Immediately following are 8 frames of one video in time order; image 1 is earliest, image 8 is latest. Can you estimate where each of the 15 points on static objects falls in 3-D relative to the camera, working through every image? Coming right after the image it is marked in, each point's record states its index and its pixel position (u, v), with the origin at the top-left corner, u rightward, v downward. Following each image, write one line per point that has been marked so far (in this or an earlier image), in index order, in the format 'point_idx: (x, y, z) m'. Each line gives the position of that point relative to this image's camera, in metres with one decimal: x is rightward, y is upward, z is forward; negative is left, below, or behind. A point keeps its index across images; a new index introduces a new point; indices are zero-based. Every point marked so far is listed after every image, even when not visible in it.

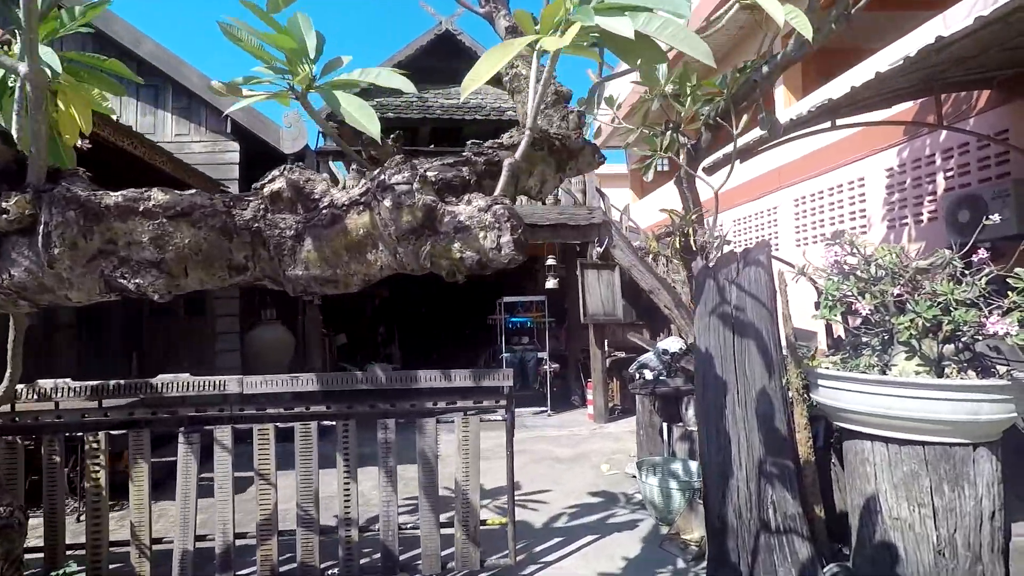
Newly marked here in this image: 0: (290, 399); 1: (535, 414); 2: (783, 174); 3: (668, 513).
0: (-1.1, -0.6, +2.9) m
1: (+0.3, -1.6, +7.3) m
2: (+4.0, +1.6, +8.2) m
3: (+1.0, -1.4, +3.6) m
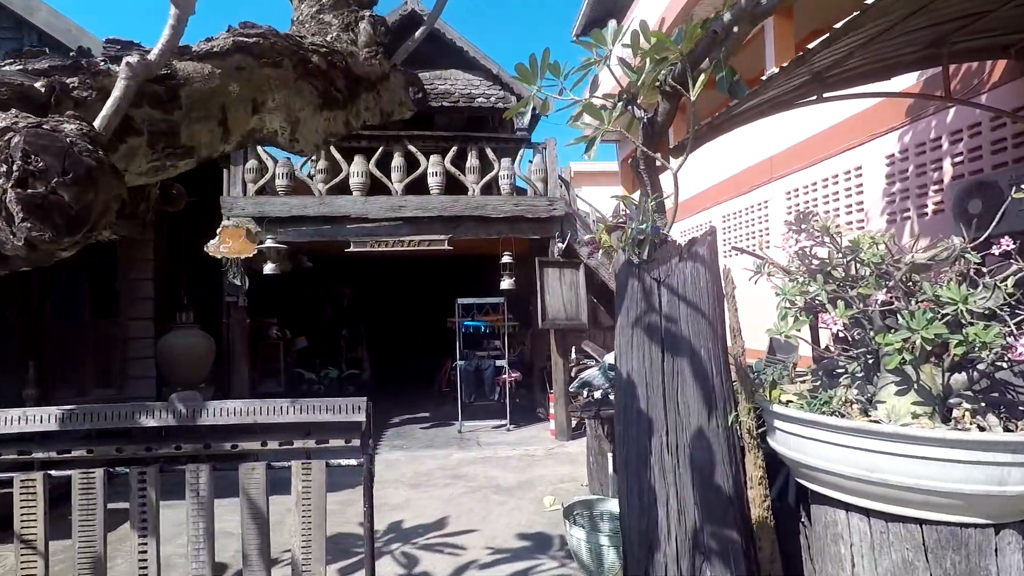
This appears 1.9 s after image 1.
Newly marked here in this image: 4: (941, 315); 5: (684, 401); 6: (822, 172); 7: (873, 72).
0: (-1.7, -0.6, +2.1) m
1: (-0.2, -1.6, +6.6) m
2: (+3.5, +1.6, +7.4) m
3: (+0.4, -1.4, +2.8) m
4: (+1.3, -0.1, +1.7) m
5: (+0.6, -0.4, +2.0) m
6: (+3.6, +1.3, +6.5) m
7: (+2.8, +1.7, +4.4) m
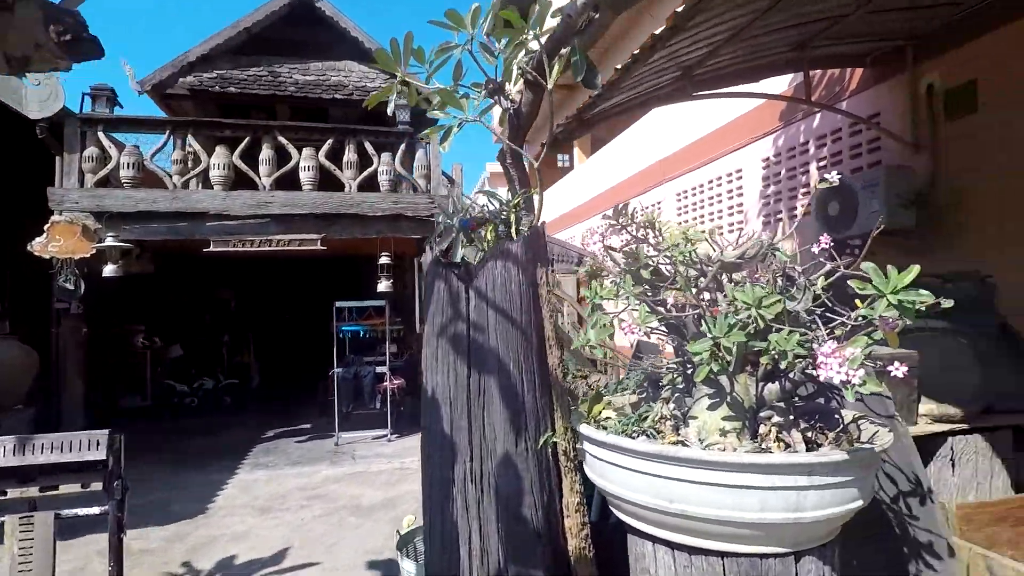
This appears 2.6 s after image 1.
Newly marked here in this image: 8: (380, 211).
0: (-2.4, -0.6, +1.6) m
1: (-1.5, -1.7, +6.2) m
2: (+2.1, +1.6, +7.5) m
3: (-0.3, -1.4, +2.5) m
4: (+0.6, -0.1, +1.5) m
5: (-0.1, -0.4, +1.8) m
6: (+2.3, +1.3, +6.6) m
7: (+1.8, +1.7, +4.4) m
8: (-1.4, +0.8, +6.0) m
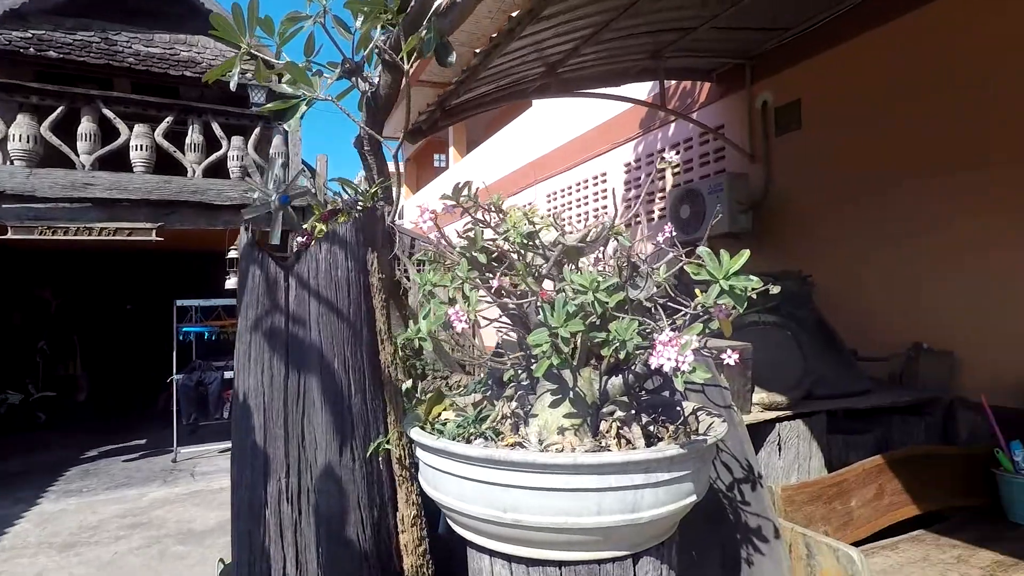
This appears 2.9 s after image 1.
0: (-2.7, -0.5, +0.8) m
1: (-2.9, -1.6, +5.5) m
2: (+0.3, +1.6, +7.6) m
3: (-1.0, -1.4, +2.2) m
4: (+0.2, -0.1, +1.4) m
5: (-0.6, -0.4, +1.5) m
6: (+0.7, +1.3, +6.7) m
7: (+0.7, +1.7, +4.5) m
8: (-2.7, +0.8, +5.4) m
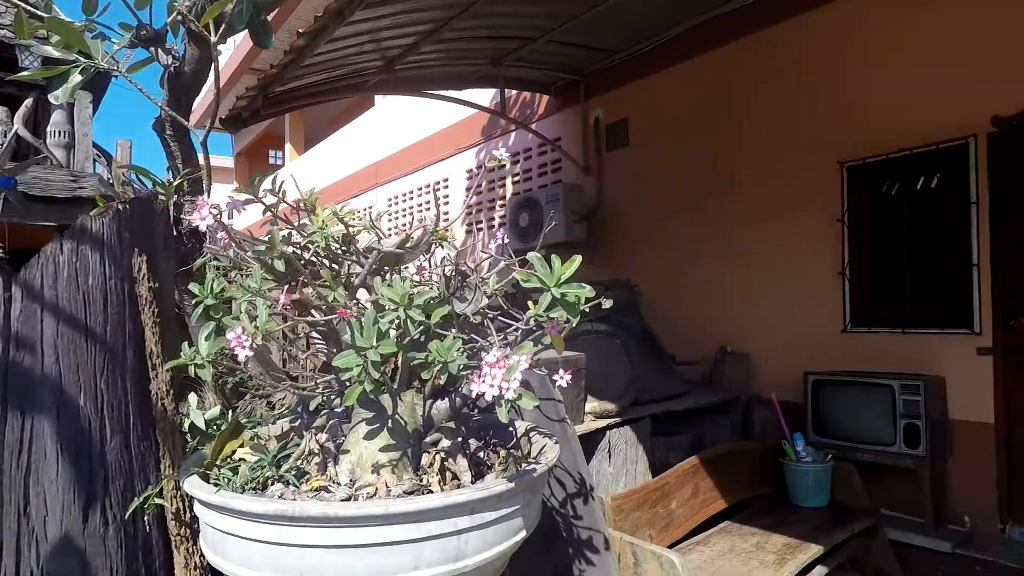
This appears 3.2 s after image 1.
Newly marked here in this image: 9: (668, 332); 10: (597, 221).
0: (-2.9, -0.6, -0.1) m
1: (-4.3, -1.7, +4.4) m
2: (-1.7, +1.6, +7.2) m
3: (-1.6, -1.4, +1.7) m
4: (-0.2, -0.1, +1.3) m
5: (-1.0, -0.4, +1.2) m
6: (-1.1, +1.3, +6.5) m
7: (-0.5, +1.7, +4.4) m
8: (-4.1, +0.8, +4.3) m
9: (+1.2, -0.3, +4.4) m
10: (+0.7, +0.6, +4.9) m
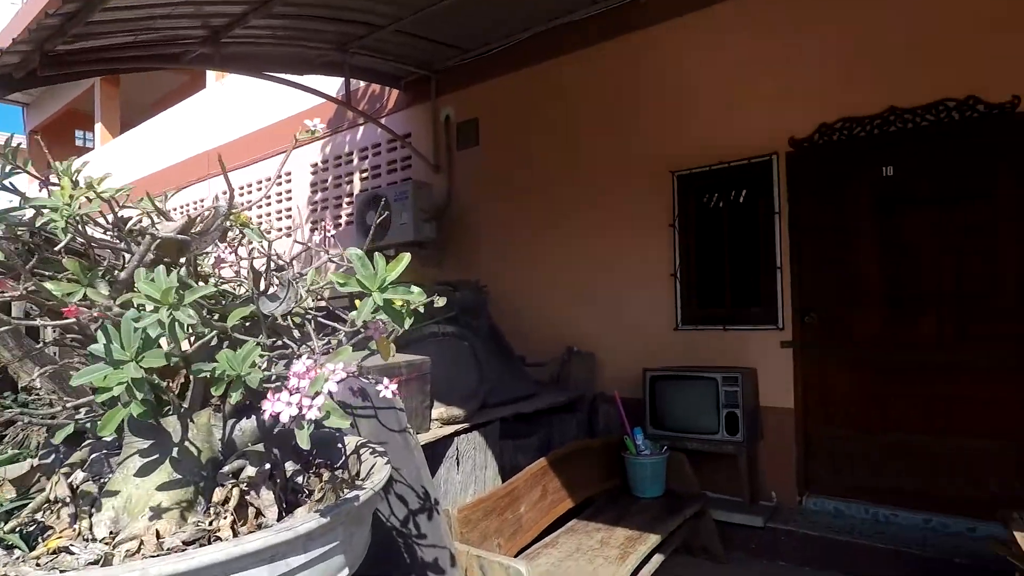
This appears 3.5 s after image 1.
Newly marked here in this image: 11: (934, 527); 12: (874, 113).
0: (-2.8, -0.5, -1.0) m
1: (-5.3, -1.7, +3.0) m
2: (-3.5, +1.5, +6.4) m
3: (-2.0, -1.4, +1.1) m
4: (-0.6, -0.1, +1.0) m
5: (-1.3, -0.4, +0.7) m
6: (-2.8, +1.2, +5.9) m
7: (-1.7, +1.6, +4.0) m
8: (-5.0, +0.8, +3.0) m
9: (+0.1, -0.4, +4.4) m
10: (-0.5, +0.6, +4.8) m
11: (+2.1, -1.2, +2.8) m
12: (+1.9, +1.0, +3.1) m
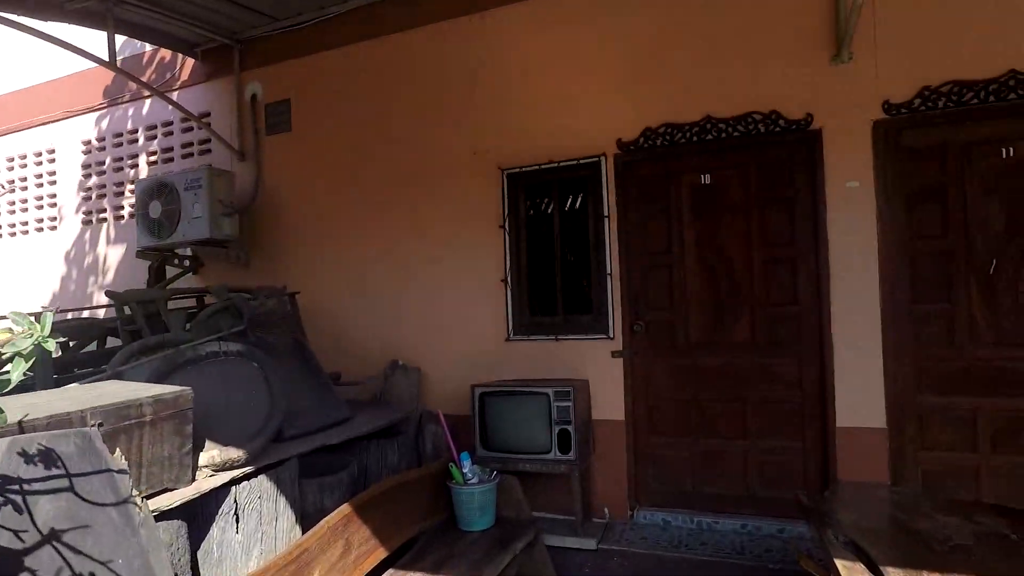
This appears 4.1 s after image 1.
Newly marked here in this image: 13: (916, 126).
0: (-2.5, -0.5, -2.1) m
1: (-6.0, -1.7, +1.1) m
2: (-5.2, +1.5, +4.9) m
3: (-2.2, -1.4, +0.1) m
4: (-0.9, -0.1, +0.4) m
5: (-1.5, -0.4, 0.0) m
6: (-4.3, +1.2, +4.6) m
7: (-2.7, +1.6, +3.0) m
8: (-5.7, +0.8, +1.1) m
9: (-1.2, -0.4, +3.9) m
10: (-1.9, +0.5, +4.1) m
11: (+1.2, -1.2, +2.9) m
12: (+1.0, +0.9, +3.1) m
13: (+2.0, +0.8, +2.8) m
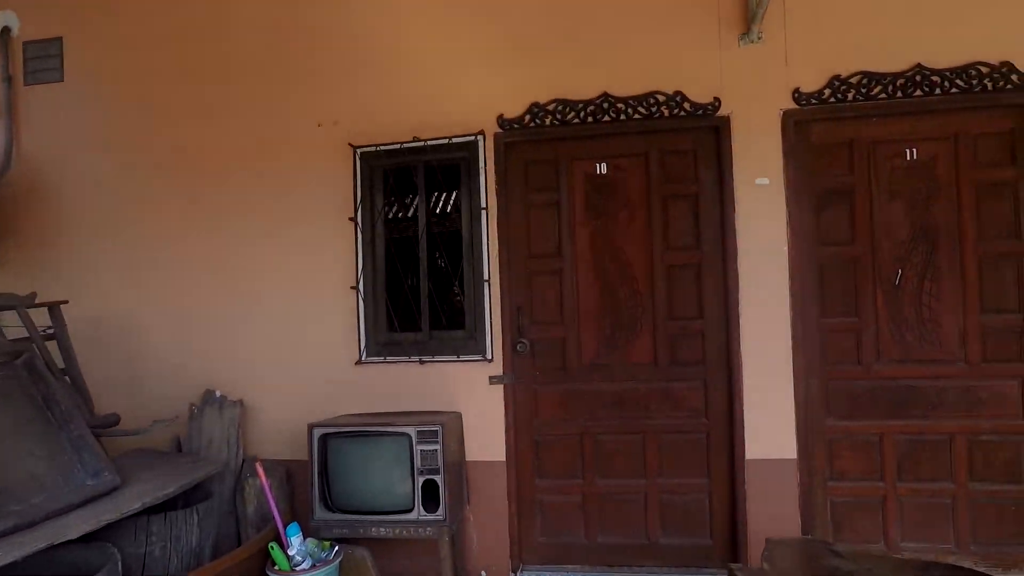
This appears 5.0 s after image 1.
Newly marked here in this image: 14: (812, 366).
0: (-1.9, -0.6, -3.2) m
1: (-6.0, -1.7, -0.9) m
2: (-6.1, +1.4, +2.9) m
3: (-2.1, -1.5, -1.1) m
4: (-0.9, -0.1, -0.4) m
5: (-1.4, -0.5, -1.0) m
6: (-5.1, +1.2, +2.8) m
7: (-3.3, +1.6, +1.7) m
8: (-5.8, +0.8, -0.8) m
9: (-2.0, -0.4, +2.8) m
10: (-2.7, +0.5, +2.9) m
11: (+0.6, -1.3, +2.4) m
12: (+0.3, +0.9, +2.6) m
13: (+1.4, +0.7, +2.5) m
14: (+1.3, -0.3, +2.4) m
